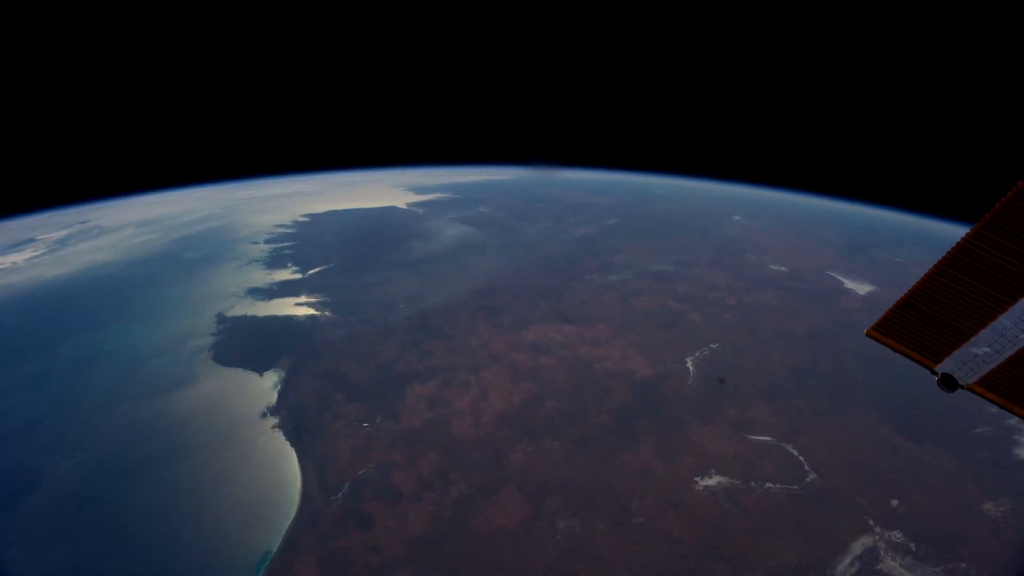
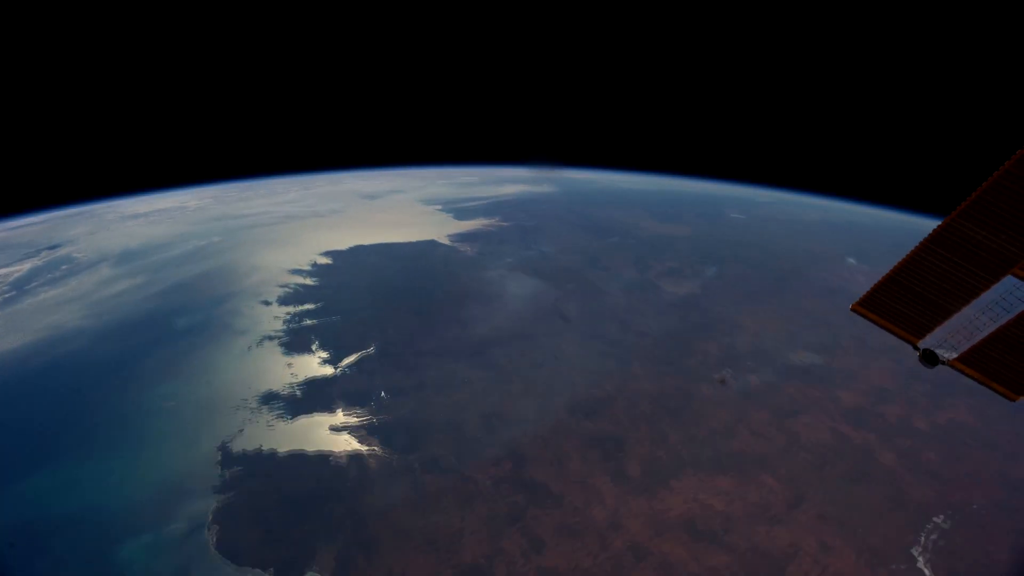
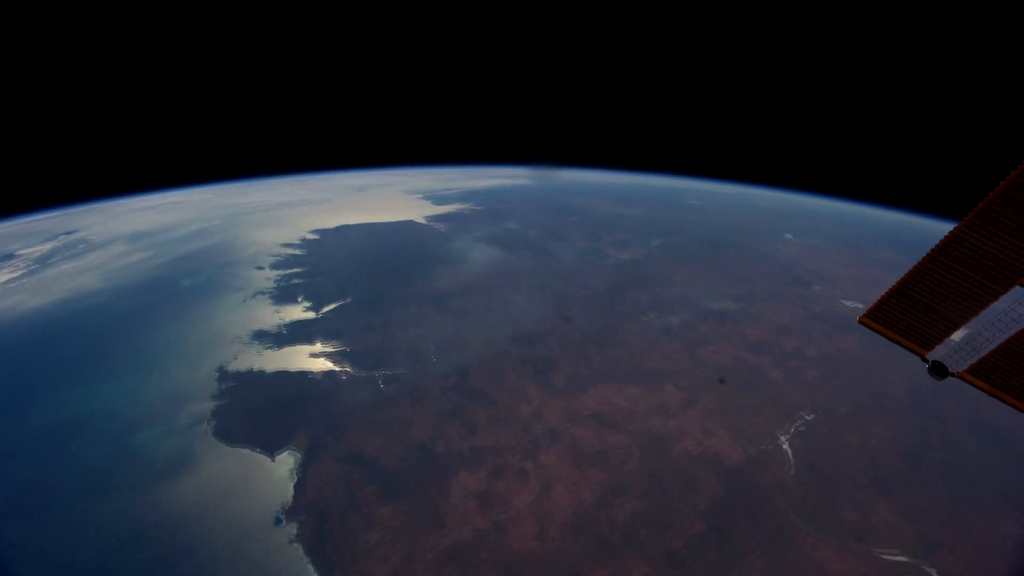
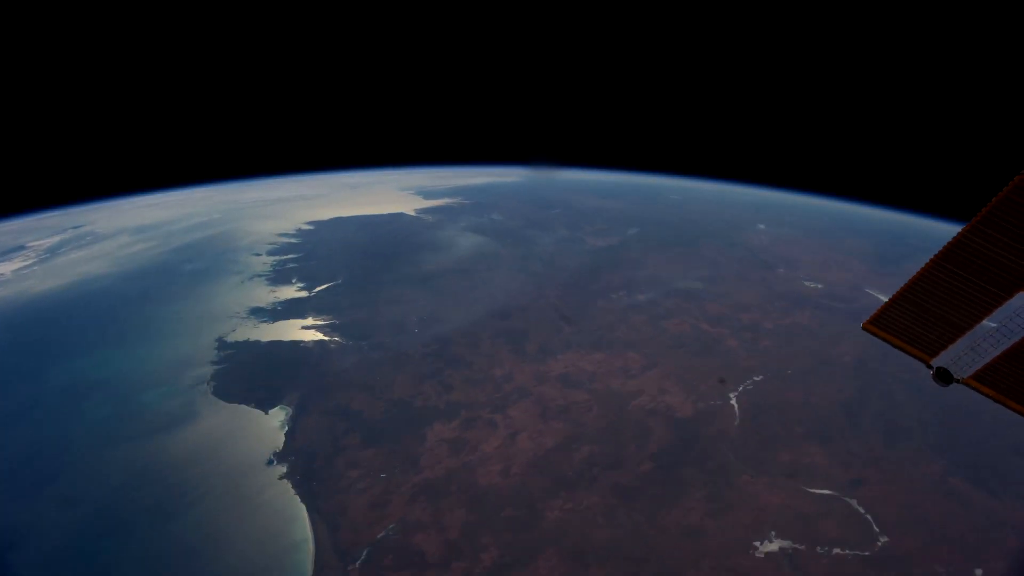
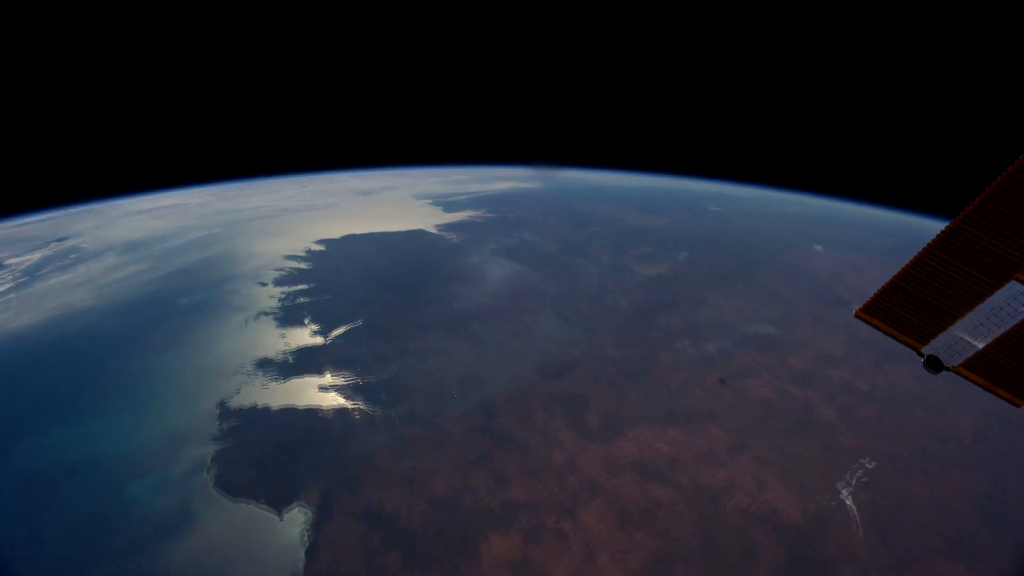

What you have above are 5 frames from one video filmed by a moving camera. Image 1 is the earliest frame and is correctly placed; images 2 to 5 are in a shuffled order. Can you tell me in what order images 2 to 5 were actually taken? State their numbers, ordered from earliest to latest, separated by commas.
4, 3, 5, 2
